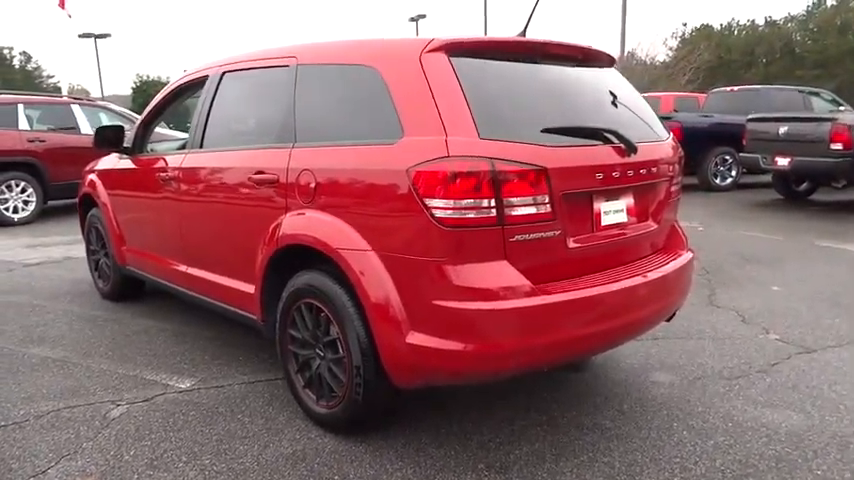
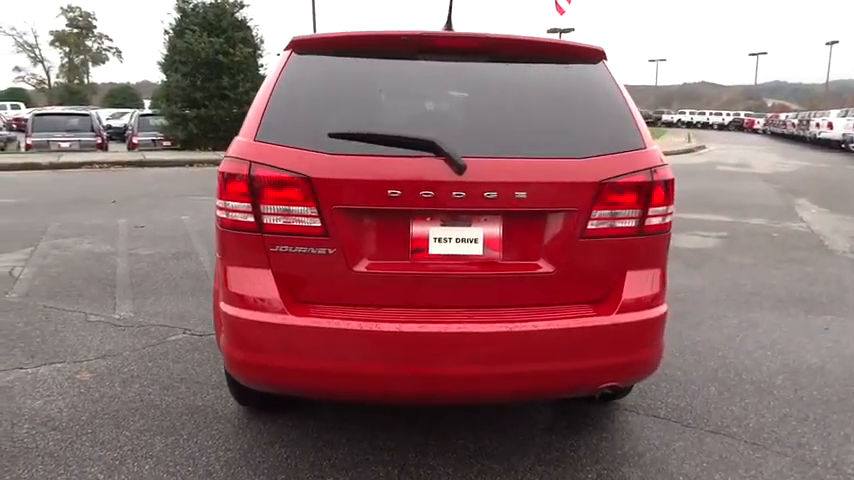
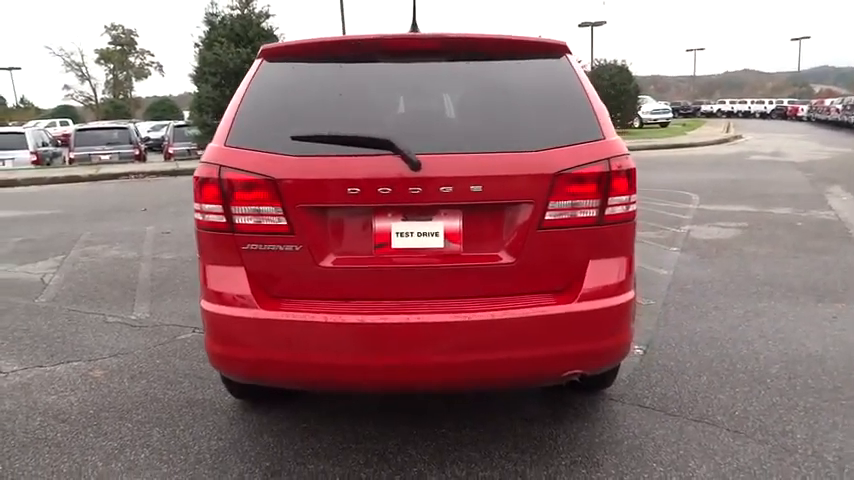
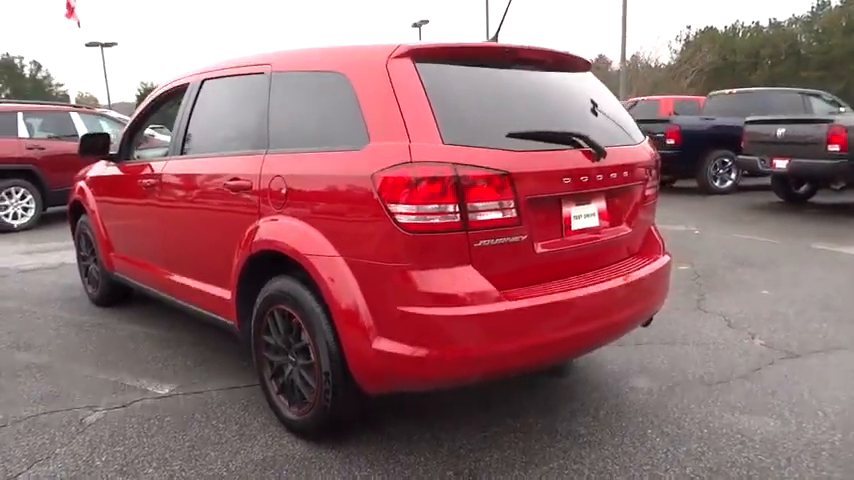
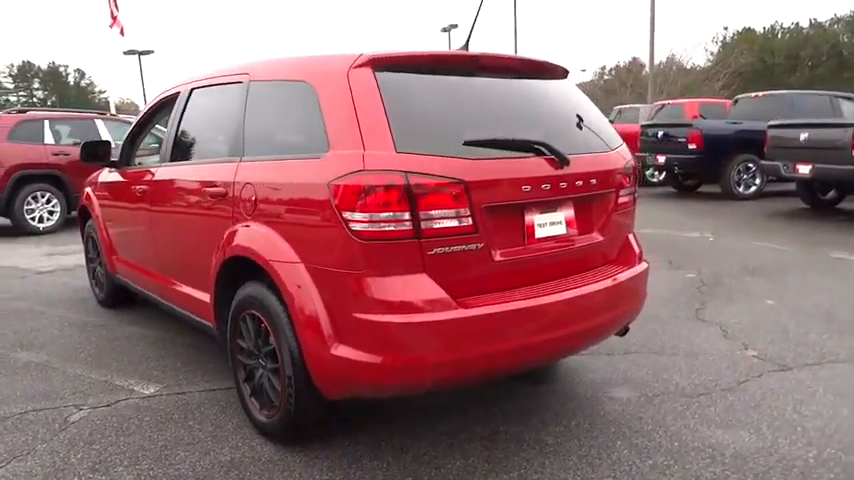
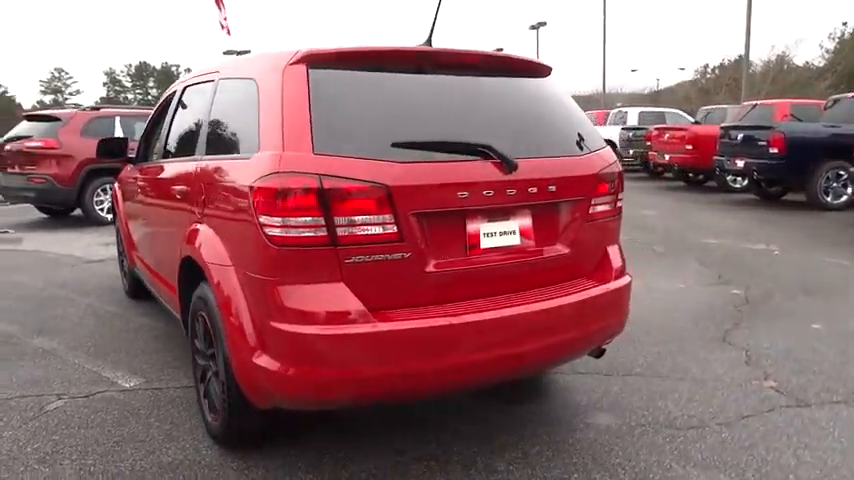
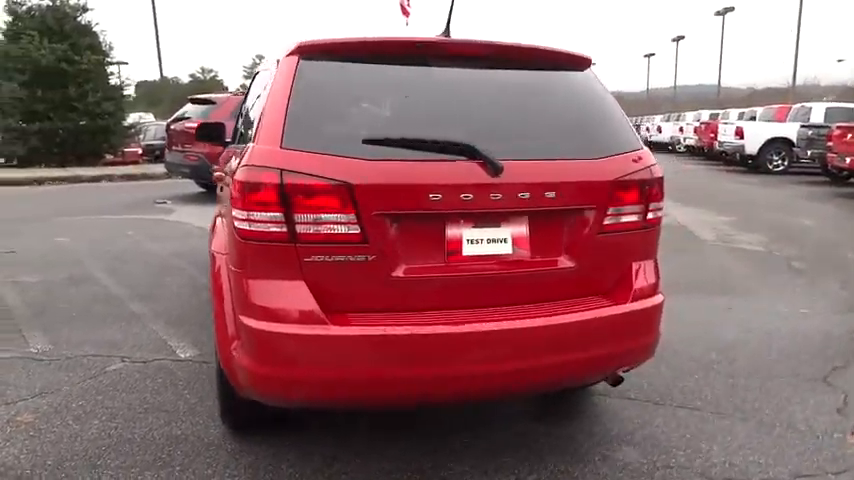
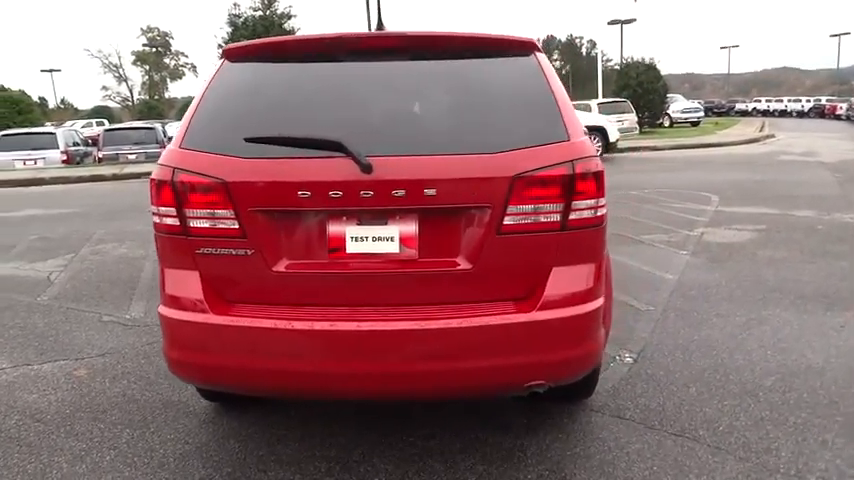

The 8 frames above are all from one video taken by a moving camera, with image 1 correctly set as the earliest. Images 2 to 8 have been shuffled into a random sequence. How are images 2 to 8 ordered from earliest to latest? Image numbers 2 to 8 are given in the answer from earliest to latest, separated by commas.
4, 5, 6, 7, 2, 3, 8
